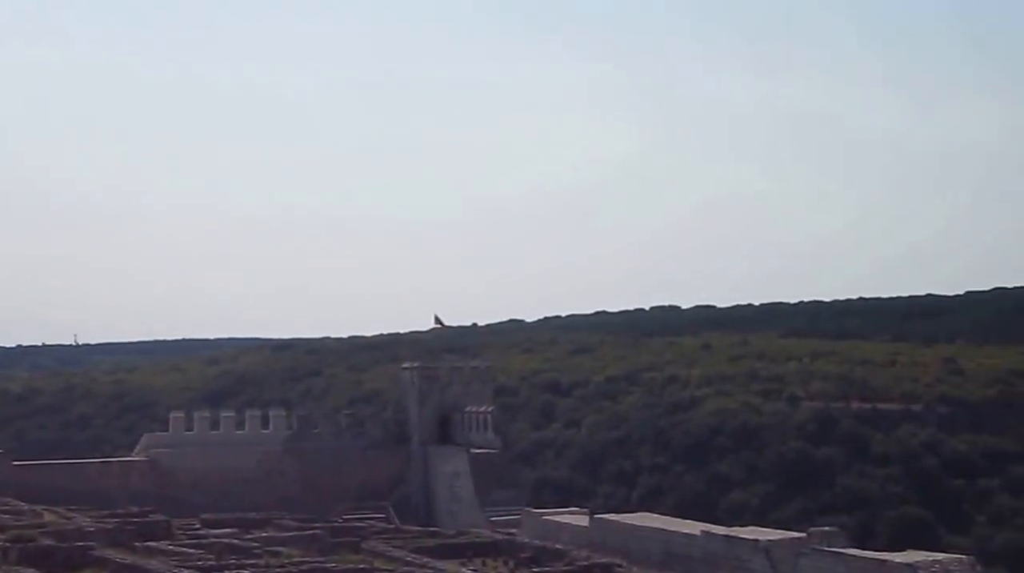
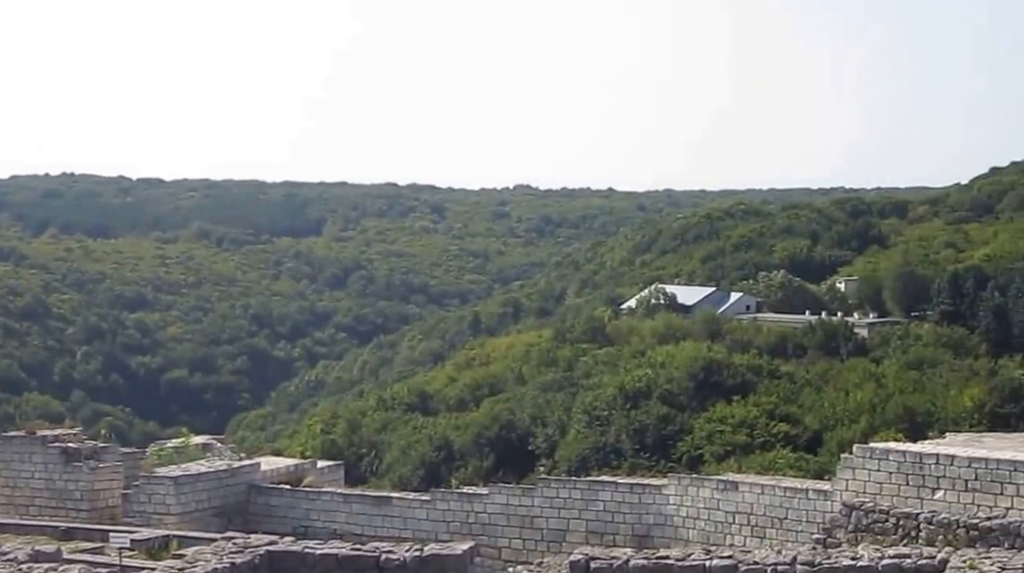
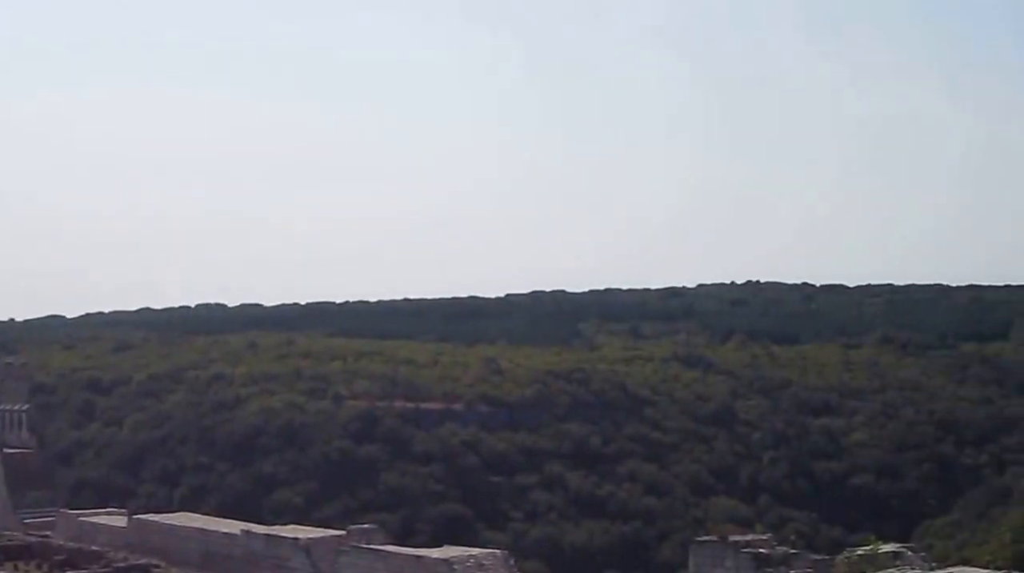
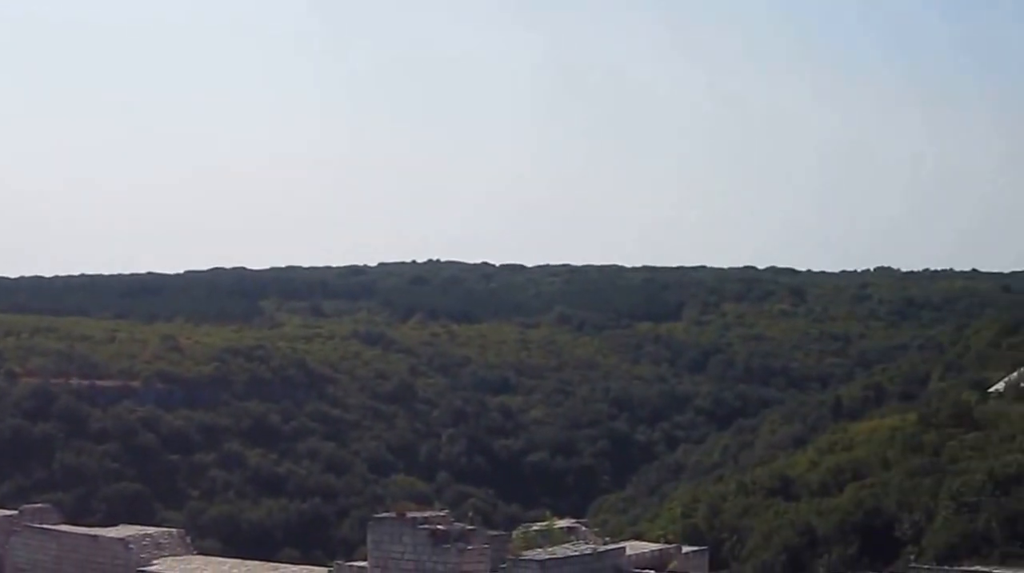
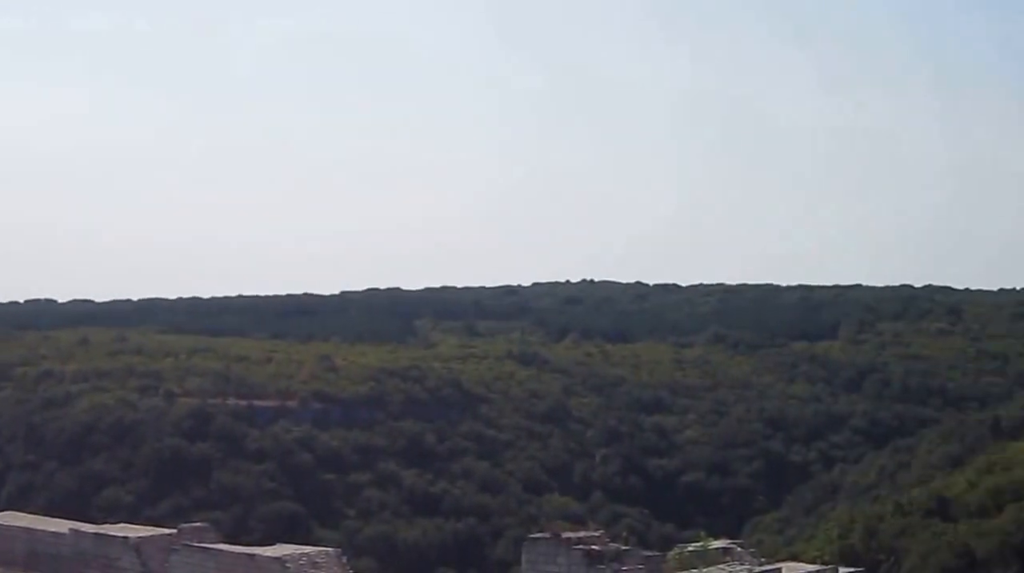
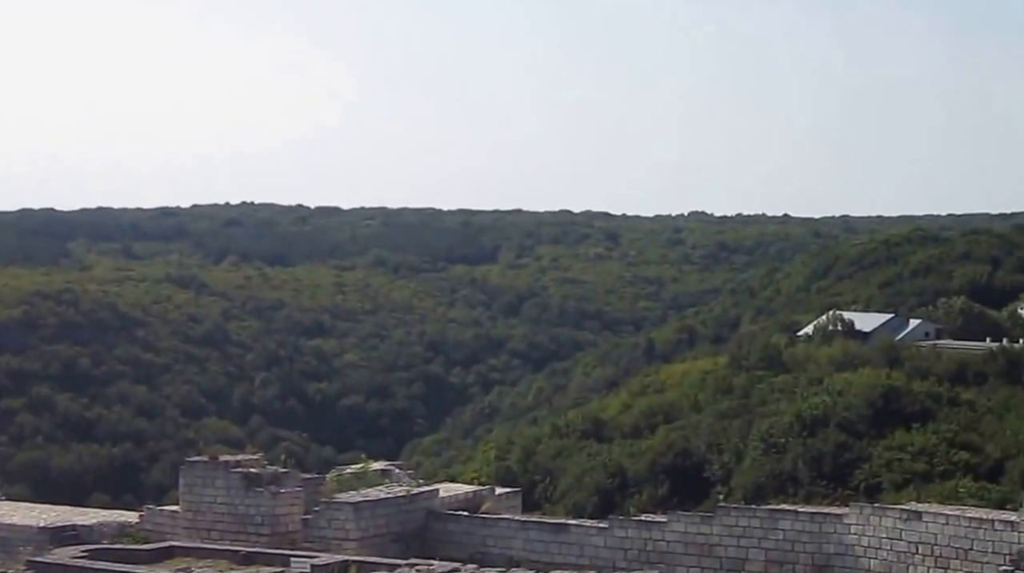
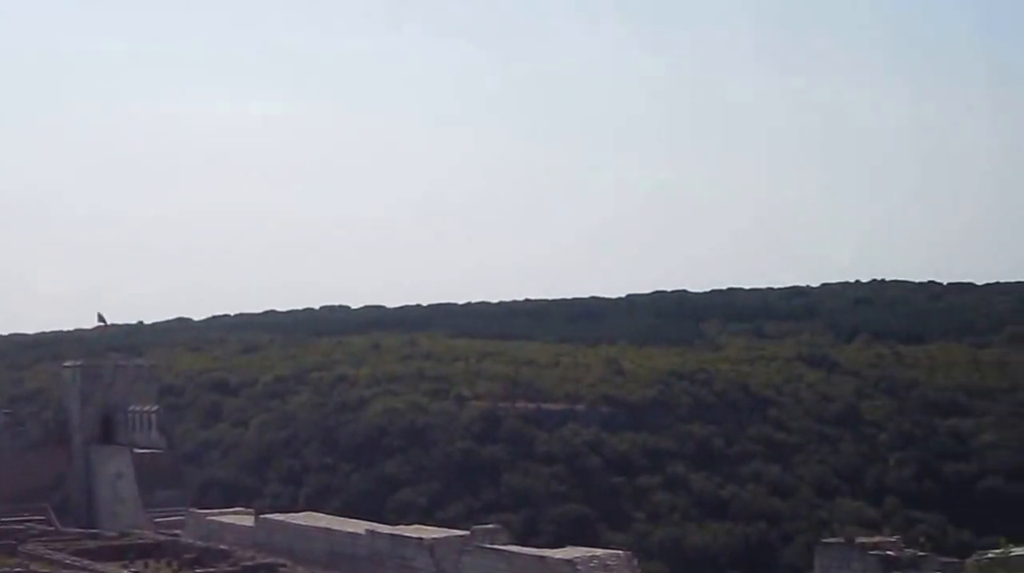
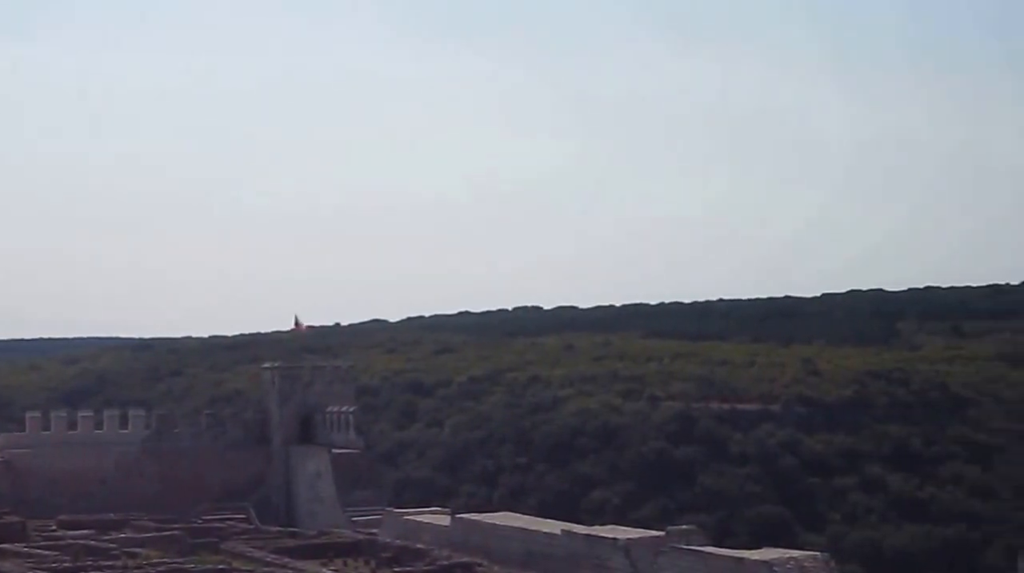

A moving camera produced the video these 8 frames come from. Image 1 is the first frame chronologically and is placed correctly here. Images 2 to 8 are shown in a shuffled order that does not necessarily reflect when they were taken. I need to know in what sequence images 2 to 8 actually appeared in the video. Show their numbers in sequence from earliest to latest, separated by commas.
8, 7, 3, 5, 4, 6, 2
